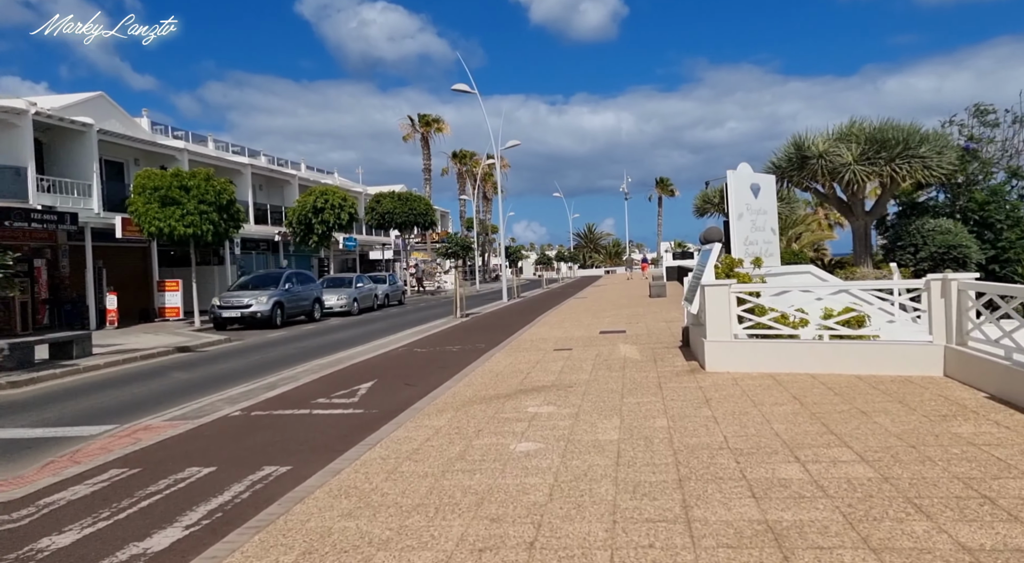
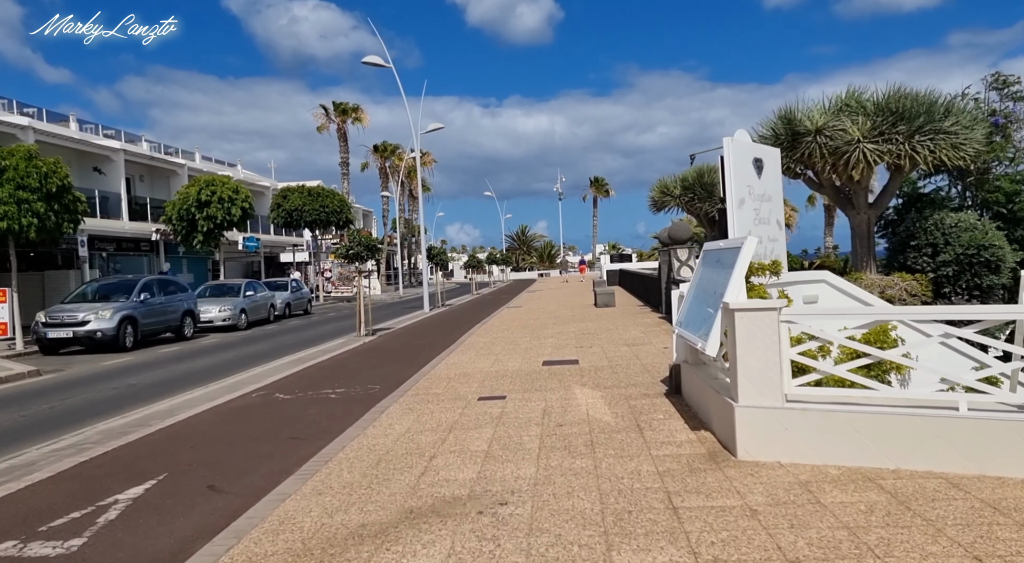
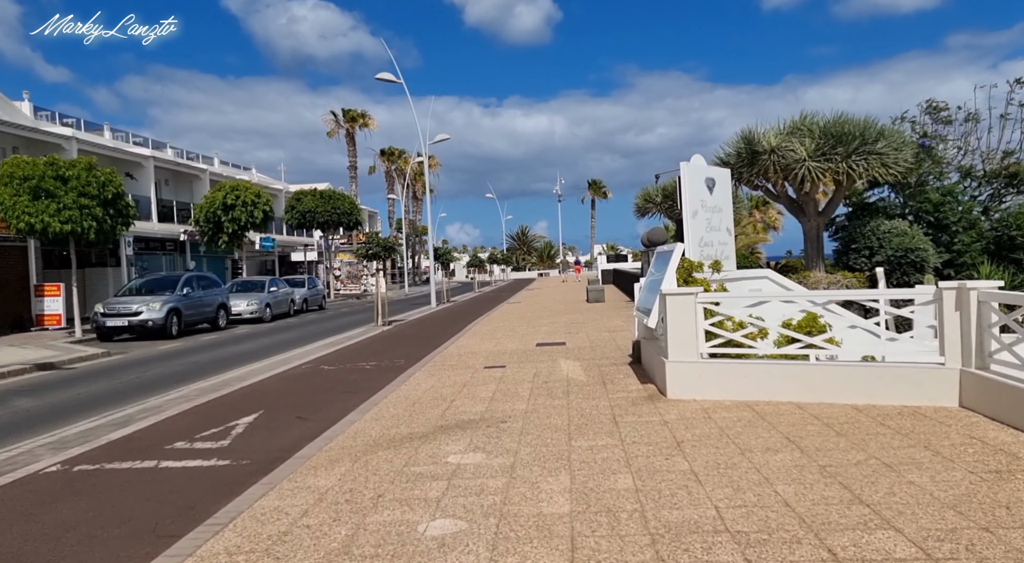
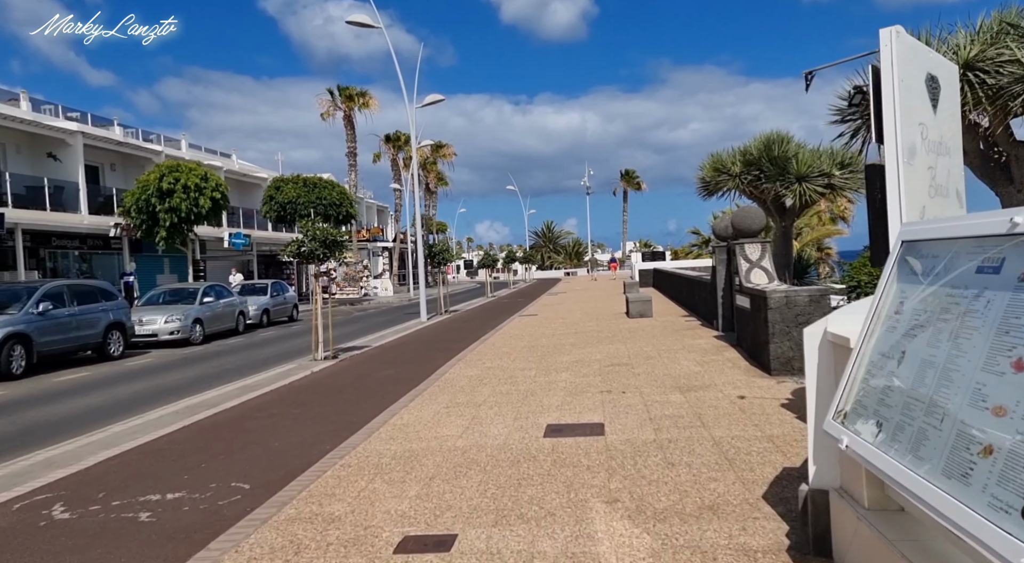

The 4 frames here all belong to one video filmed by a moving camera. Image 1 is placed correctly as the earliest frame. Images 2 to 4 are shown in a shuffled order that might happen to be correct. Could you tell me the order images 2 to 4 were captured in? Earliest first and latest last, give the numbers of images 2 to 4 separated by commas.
3, 2, 4
